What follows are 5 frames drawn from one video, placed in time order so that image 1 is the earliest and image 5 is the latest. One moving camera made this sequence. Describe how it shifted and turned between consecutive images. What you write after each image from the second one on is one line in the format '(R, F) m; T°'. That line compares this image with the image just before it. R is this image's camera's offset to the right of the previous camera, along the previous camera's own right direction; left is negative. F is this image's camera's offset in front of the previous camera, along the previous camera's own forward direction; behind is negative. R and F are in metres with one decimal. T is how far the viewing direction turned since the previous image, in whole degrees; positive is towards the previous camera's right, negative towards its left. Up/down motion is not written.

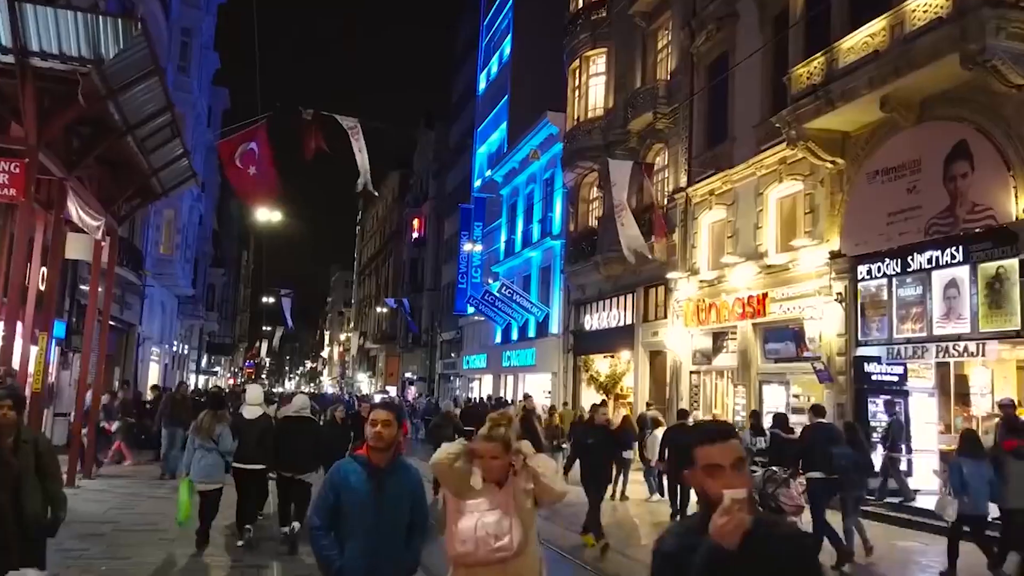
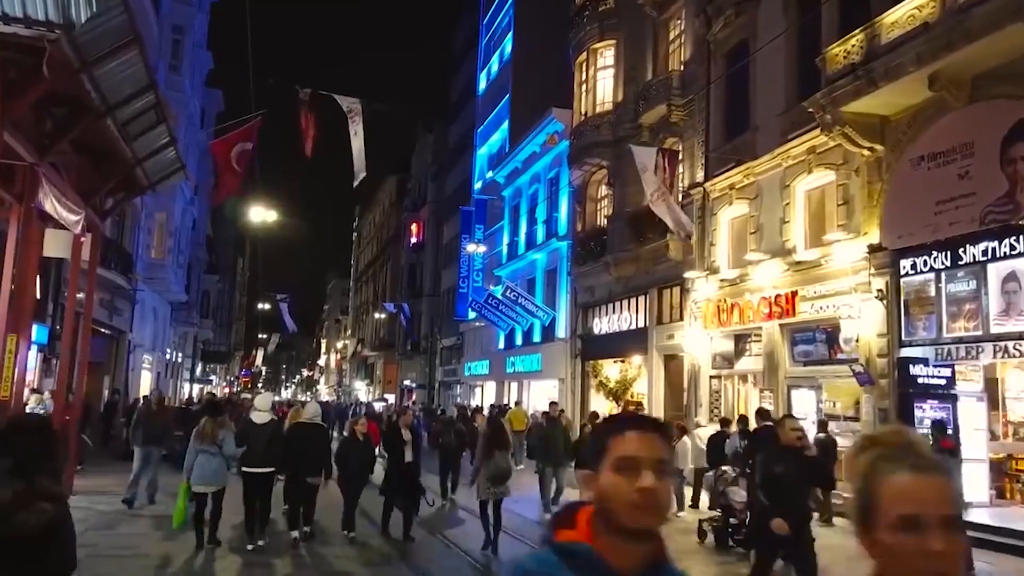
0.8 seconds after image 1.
(-0.3, +1.2) m; 0°
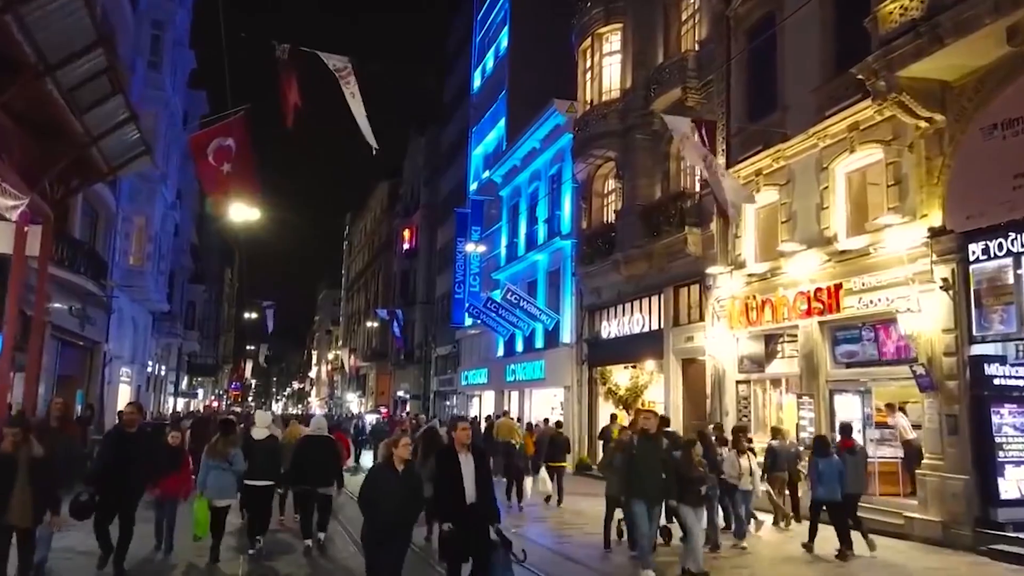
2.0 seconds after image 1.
(-0.3, +1.9) m; +1°
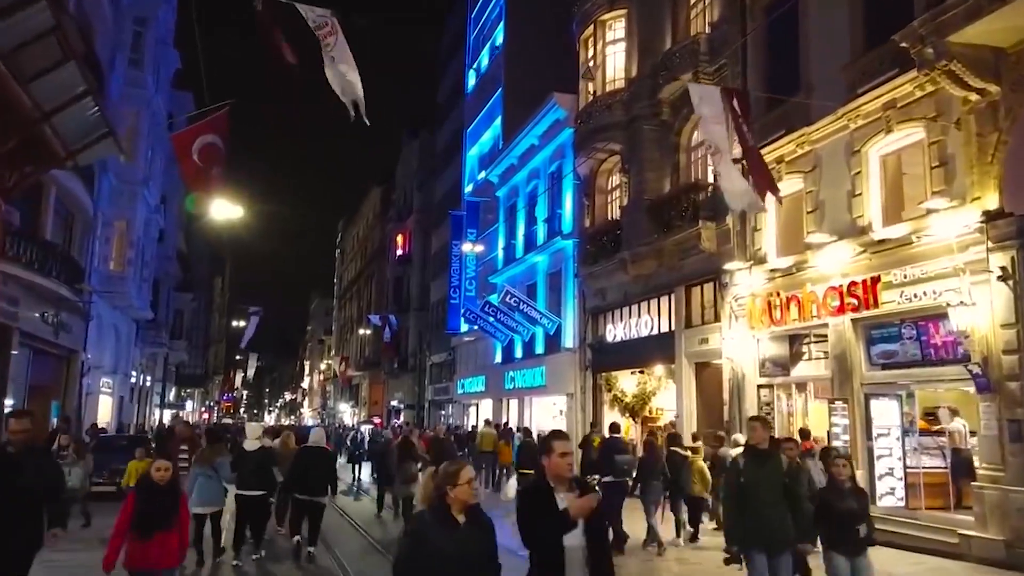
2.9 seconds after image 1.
(-0.2, +1.4) m; 0°
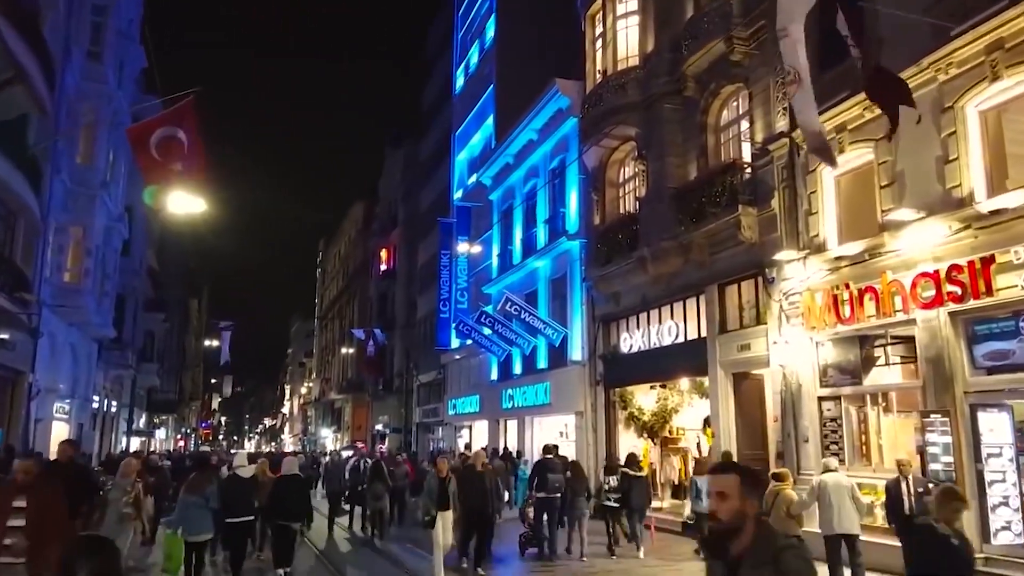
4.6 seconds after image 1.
(-0.5, +2.9) m; +1°
